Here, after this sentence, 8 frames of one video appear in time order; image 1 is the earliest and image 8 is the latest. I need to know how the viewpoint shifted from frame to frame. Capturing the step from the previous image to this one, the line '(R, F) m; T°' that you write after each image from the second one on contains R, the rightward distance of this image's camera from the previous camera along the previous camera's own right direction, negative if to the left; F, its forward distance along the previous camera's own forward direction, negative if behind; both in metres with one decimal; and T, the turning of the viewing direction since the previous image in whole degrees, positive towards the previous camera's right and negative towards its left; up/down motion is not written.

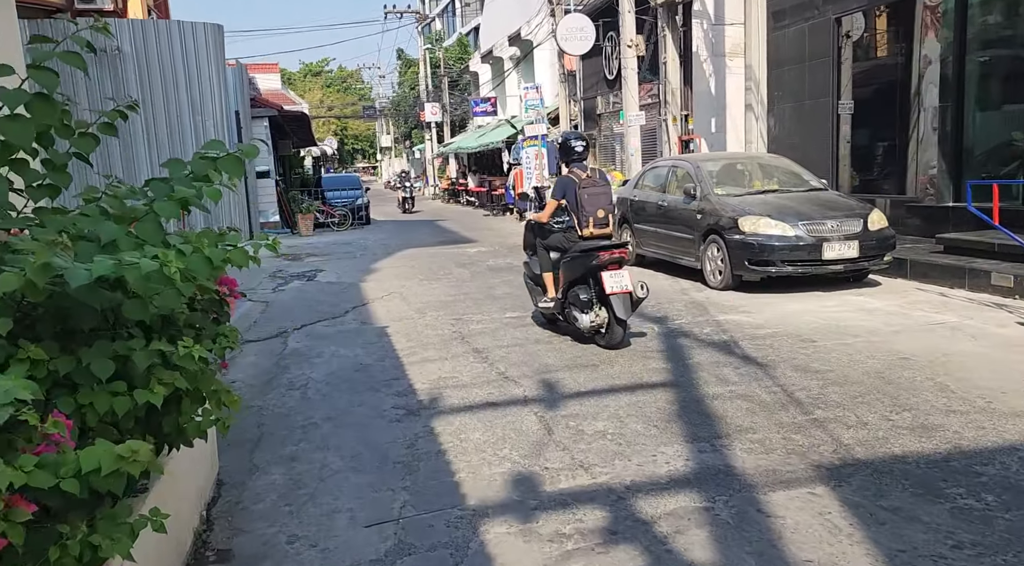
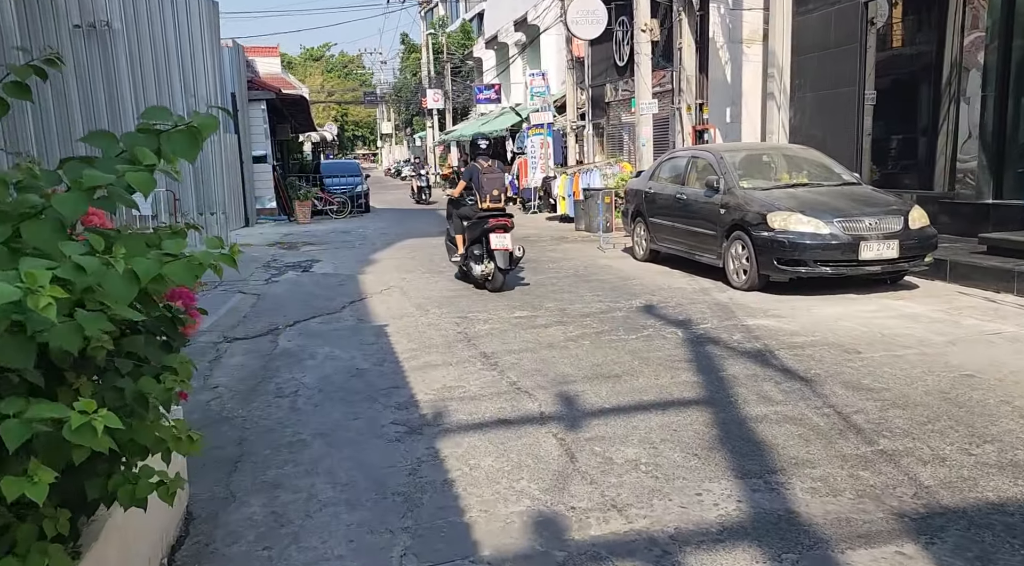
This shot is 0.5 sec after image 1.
(-0.1, +0.6) m; 0°
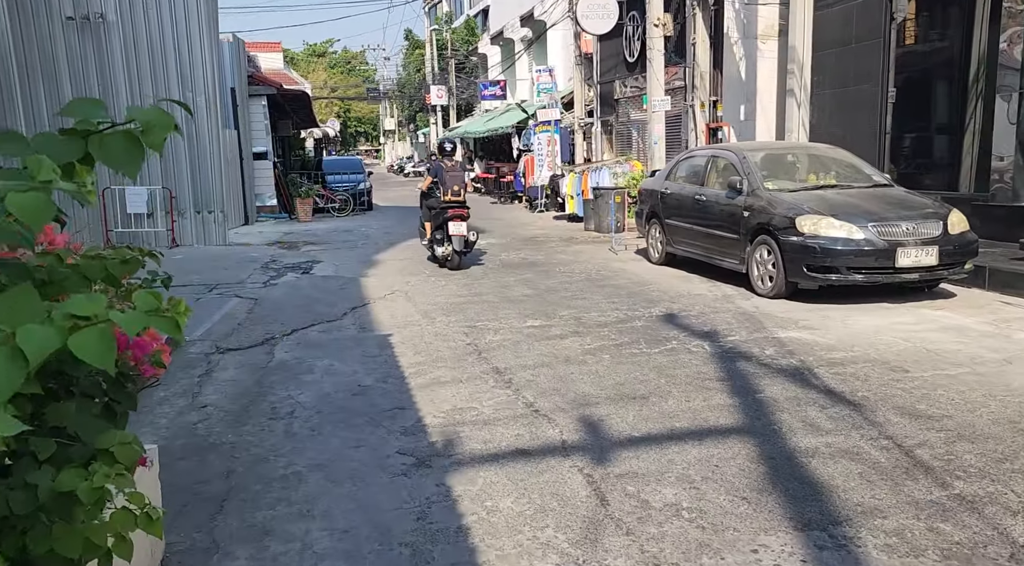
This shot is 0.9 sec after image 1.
(-0.1, +0.5) m; 0°
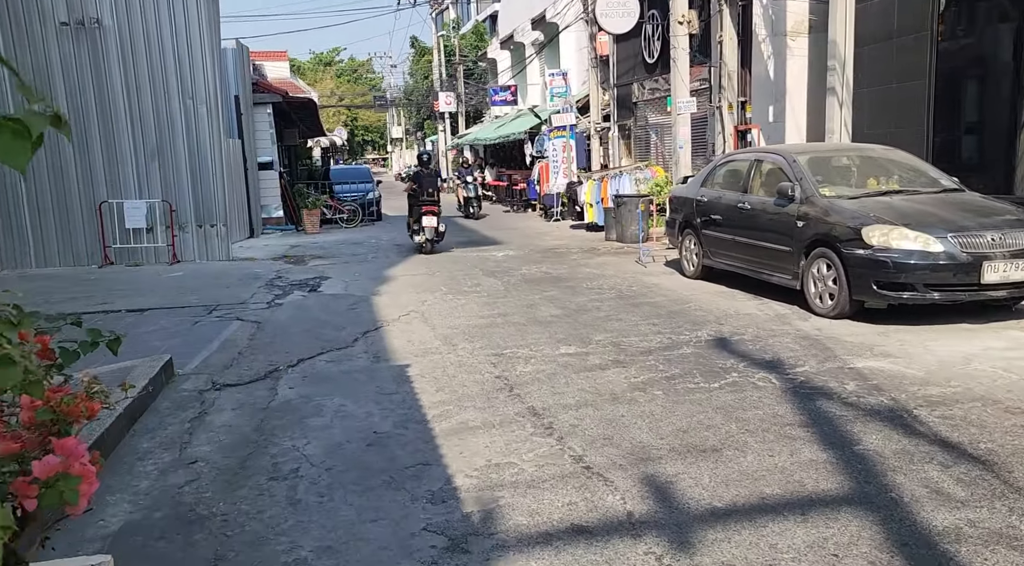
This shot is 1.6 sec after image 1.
(-0.2, +0.8) m; -1°
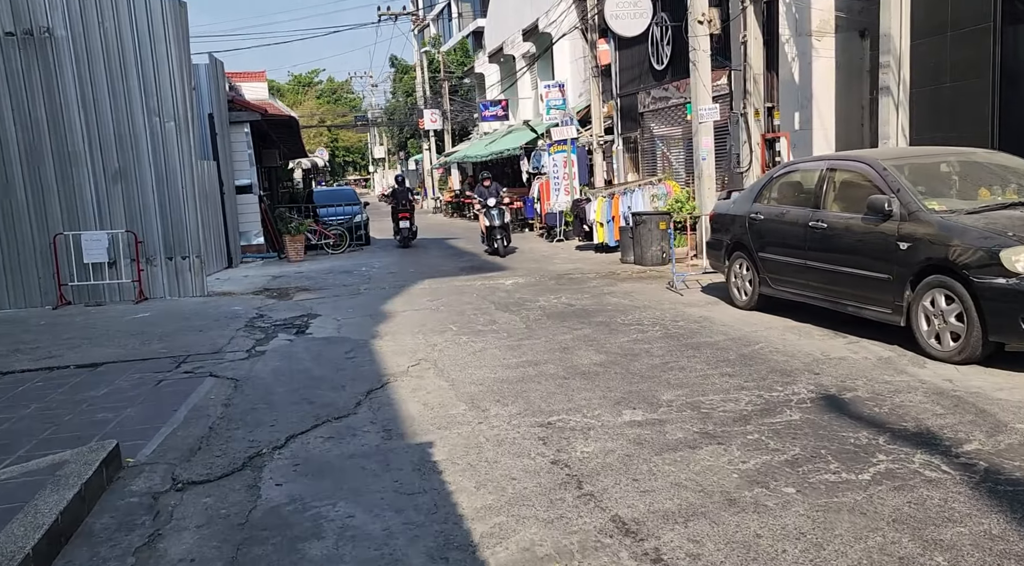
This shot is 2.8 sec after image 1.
(-0.4, +1.5) m; +1°
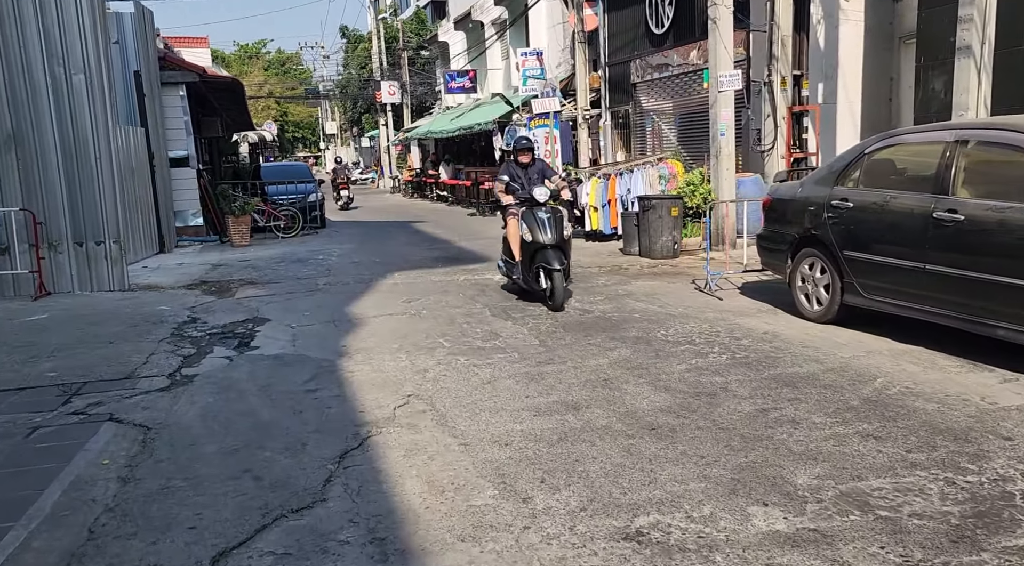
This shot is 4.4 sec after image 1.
(-0.5, +2.1) m; +3°
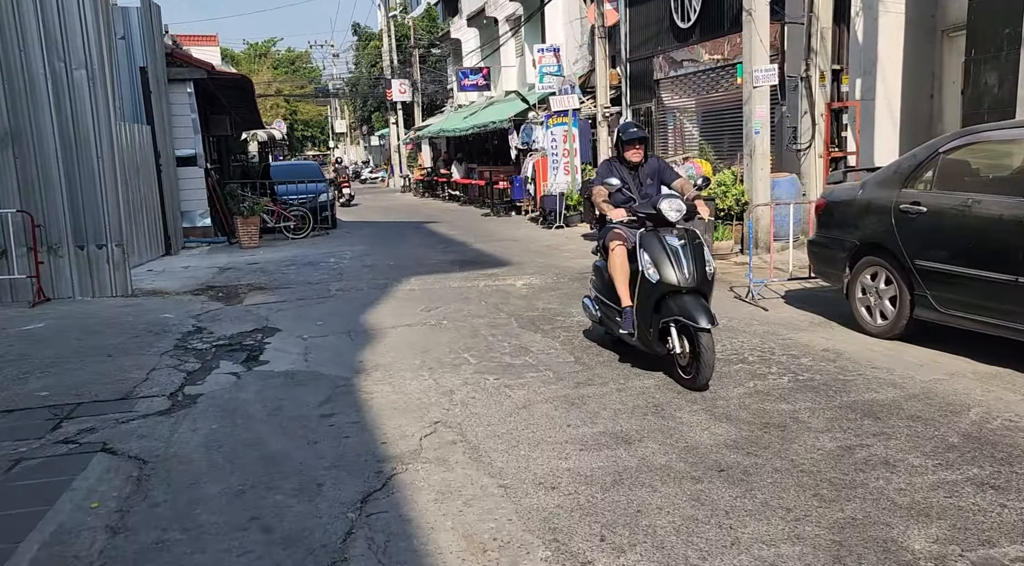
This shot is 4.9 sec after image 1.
(-0.2, +0.6) m; -1°
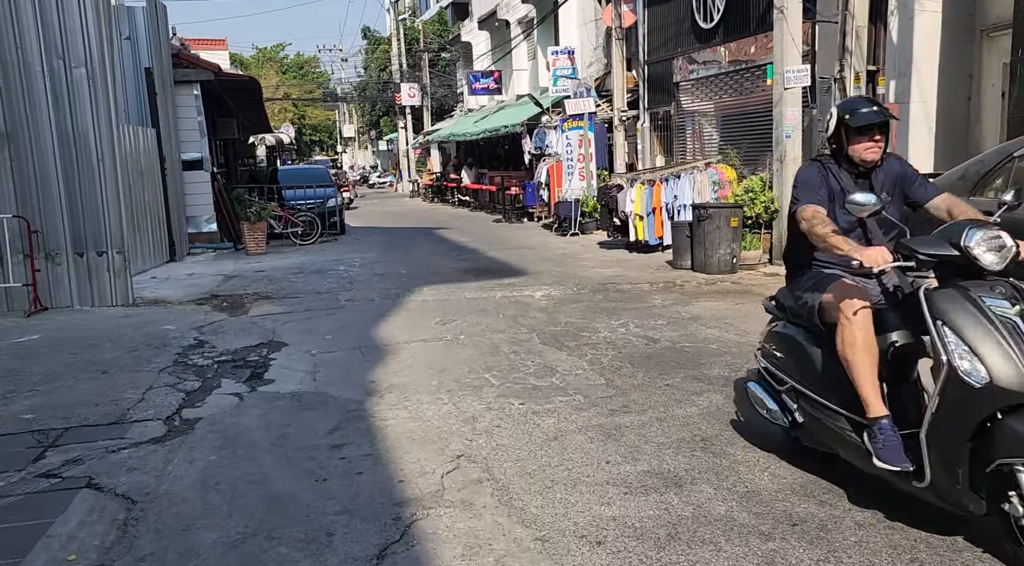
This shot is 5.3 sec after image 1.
(-0.1, +0.5) m; 0°
